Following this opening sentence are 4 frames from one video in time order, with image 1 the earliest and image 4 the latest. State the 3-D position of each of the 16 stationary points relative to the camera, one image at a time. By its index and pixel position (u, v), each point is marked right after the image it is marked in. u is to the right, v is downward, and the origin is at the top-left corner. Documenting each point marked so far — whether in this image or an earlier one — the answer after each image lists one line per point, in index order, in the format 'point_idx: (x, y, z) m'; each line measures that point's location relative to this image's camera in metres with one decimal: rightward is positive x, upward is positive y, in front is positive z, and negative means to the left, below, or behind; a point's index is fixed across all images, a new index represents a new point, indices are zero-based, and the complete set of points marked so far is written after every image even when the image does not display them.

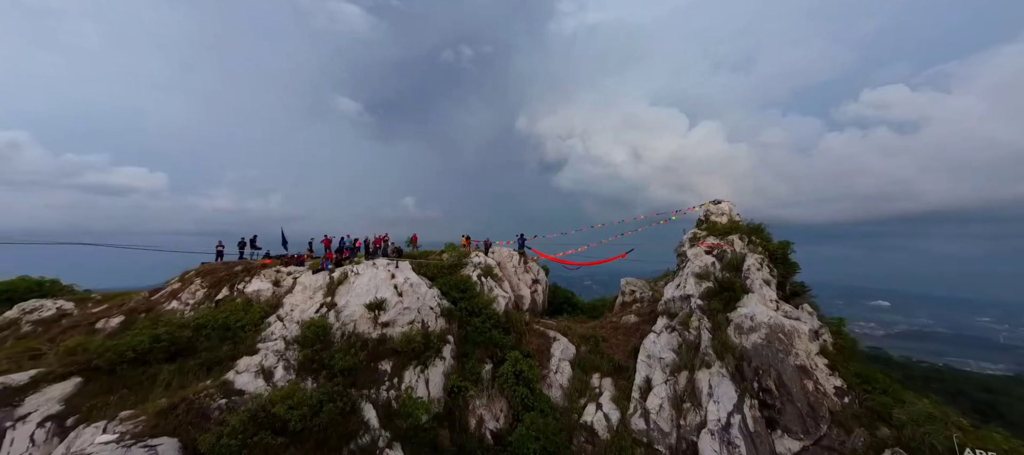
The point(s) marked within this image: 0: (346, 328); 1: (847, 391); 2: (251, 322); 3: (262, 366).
0: (-8.3, -5.0, +18.0) m
1: (+13.0, -6.3, +13.7) m
2: (-12.5, -4.4, +17.4) m
3: (-10.8, -5.9, +15.1) m
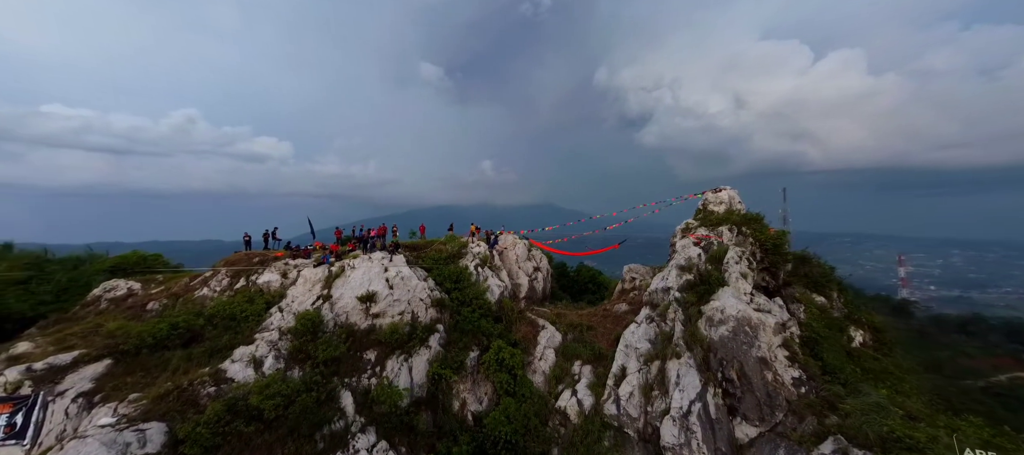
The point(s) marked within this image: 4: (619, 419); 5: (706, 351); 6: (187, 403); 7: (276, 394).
0: (-9.4, -4.9, +19.4) m
1: (+11.6, -6.1, +14.0) m
2: (-13.6, -4.4, +19.0) m
3: (-12.1, -6.0, +16.6) m
4: (+5.1, -9.0, +16.7) m
5: (+8.8, -5.7, +16.1) m
6: (-13.2, -7.1, +14.3) m
7: (-10.3, -7.1, +15.1) m
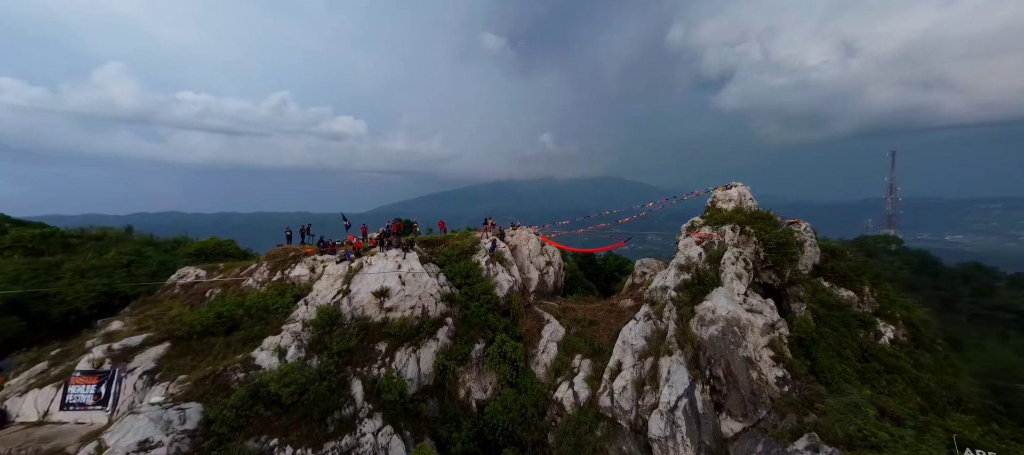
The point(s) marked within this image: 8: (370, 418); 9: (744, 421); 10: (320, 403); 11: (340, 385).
0: (-9.3, -5.0, +21.1) m
1: (+11.3, -6.2, +14.4) m
2: (-13.5, -4.6, +21.0) m
3: (-12.1, -6.2, +18.6) m
4: (+5.0, -9.1, +17.6) m
5: (+8.7, -5.8, +16.7) m
6: (-13.5, -7.3, +16.4) m
7: (-10.5, -7.4, +17.0) m
8: (-7.1, -9.6, +17.8) m
9: (+9.6, -8.0, +14.7) m
10: (-9.3, -8.4, +17.1) m
11: (-8.8, -8.0, +18.1) m
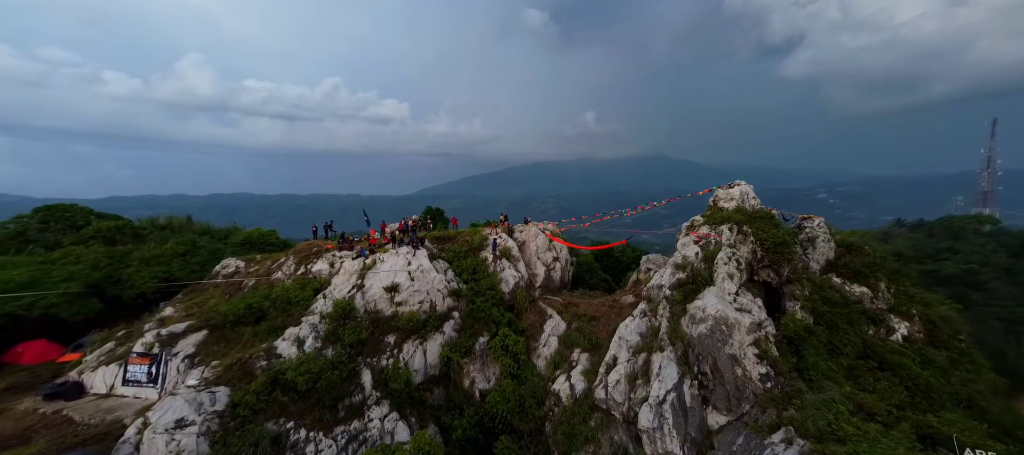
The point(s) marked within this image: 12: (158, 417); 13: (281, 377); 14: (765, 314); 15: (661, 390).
0: (-9.2, -5.0, +22.6) m
1: (+11.1, -6.3, +15.1) m
2: (-13.5, -4.6, +22.6) m
3: (-12.2, -6.3, +20.2) m
4: (+5.0, -9.2, +18.6) m
5: (+8.6, -5.8, +17.4) m
6: (-13.6, -7.4, +18.0) m
7: (-10.6, -7.5, +18.6) m
8: (-7.2, -9.6, +19.3) m
9: (+9.4, -8.2, +15.4) m
10: (-9.4, -8.5, +18.7) m
11: (-8.9, -8.1, +19.7) m
12: (-15.3, -8.2, +15.4) m
13: (-11.7, -7.6, +18.1) m
14: (+12.1, -4.1, +16.9) m
15: (+7.0, -7.7, +16.7) m
